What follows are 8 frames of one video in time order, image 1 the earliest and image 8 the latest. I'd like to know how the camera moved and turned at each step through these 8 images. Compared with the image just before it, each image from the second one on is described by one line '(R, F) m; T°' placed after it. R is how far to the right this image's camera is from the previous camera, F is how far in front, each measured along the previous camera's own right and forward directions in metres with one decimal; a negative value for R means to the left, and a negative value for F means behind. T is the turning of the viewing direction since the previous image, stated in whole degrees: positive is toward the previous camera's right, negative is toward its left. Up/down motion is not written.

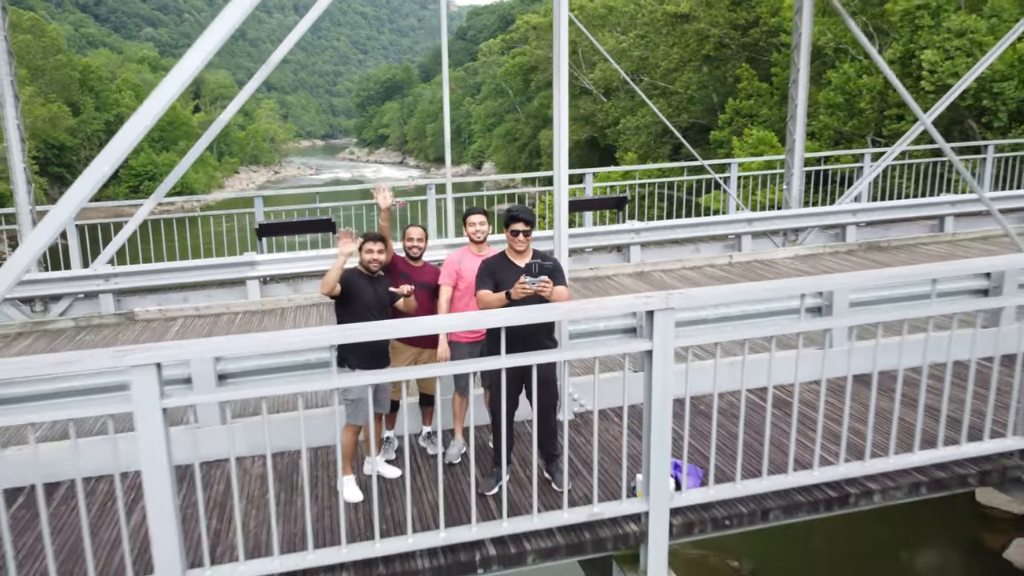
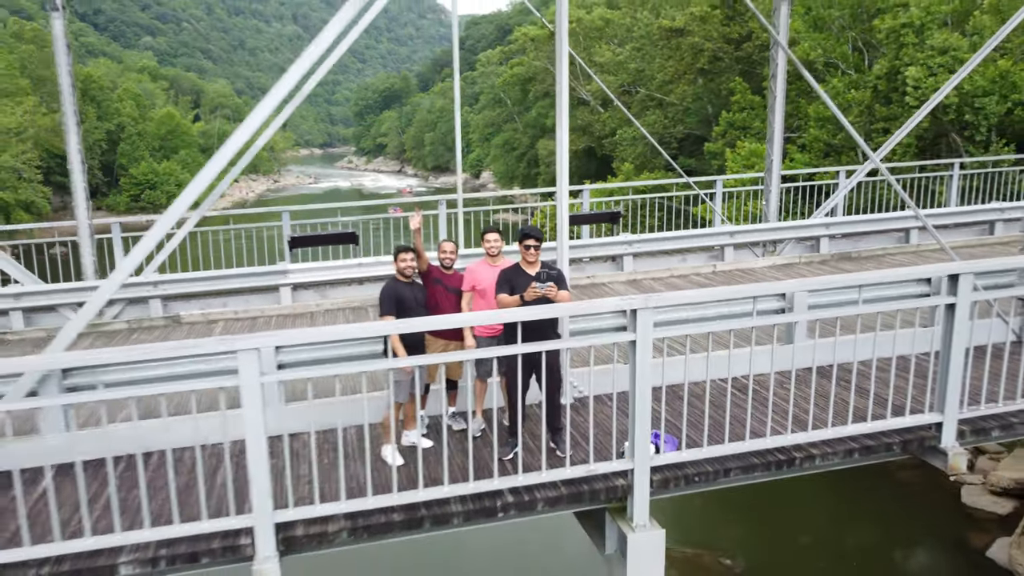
(0.0, -0.5) m; 0°
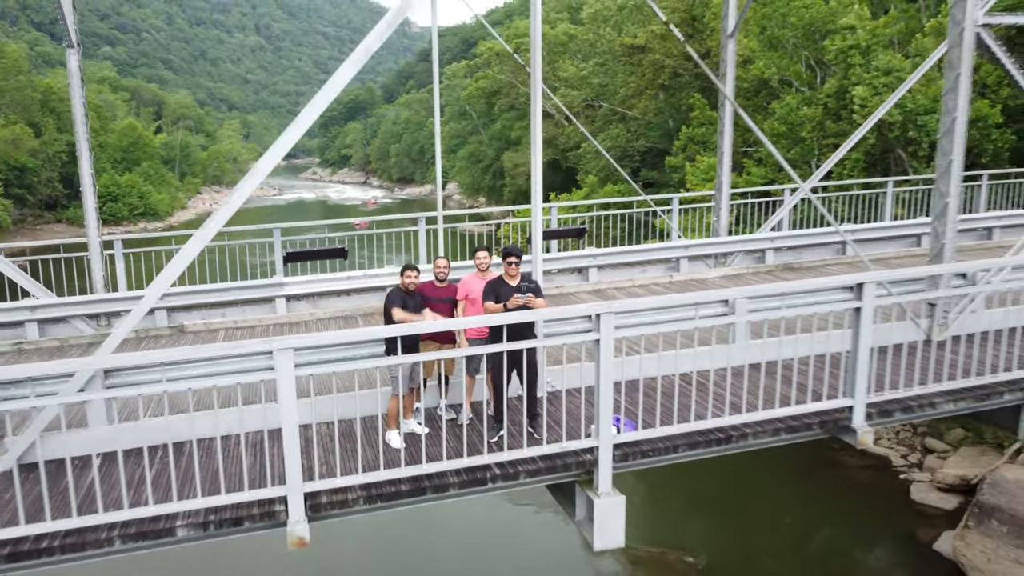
(-0.1, -0.5) m; +2°
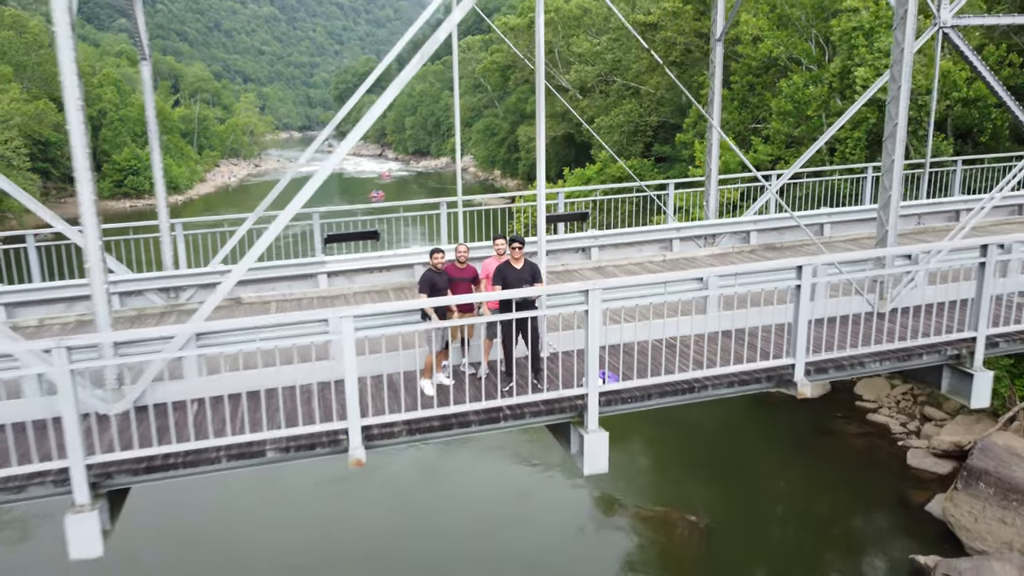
(0.0, -0.8) m; -1°
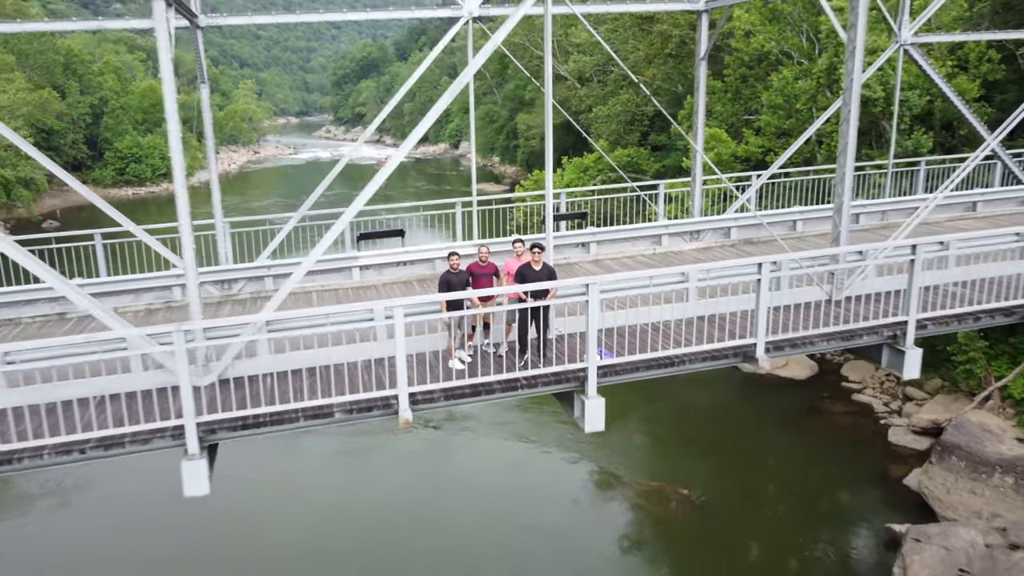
(-0.1, -1.0) m; 0°
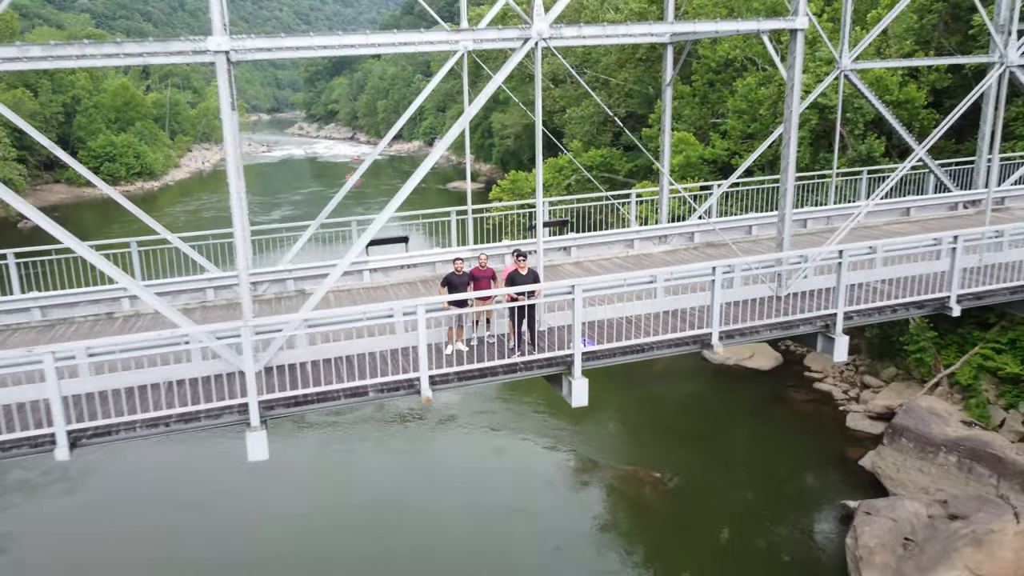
(-0.2, -1.1) m; +2°
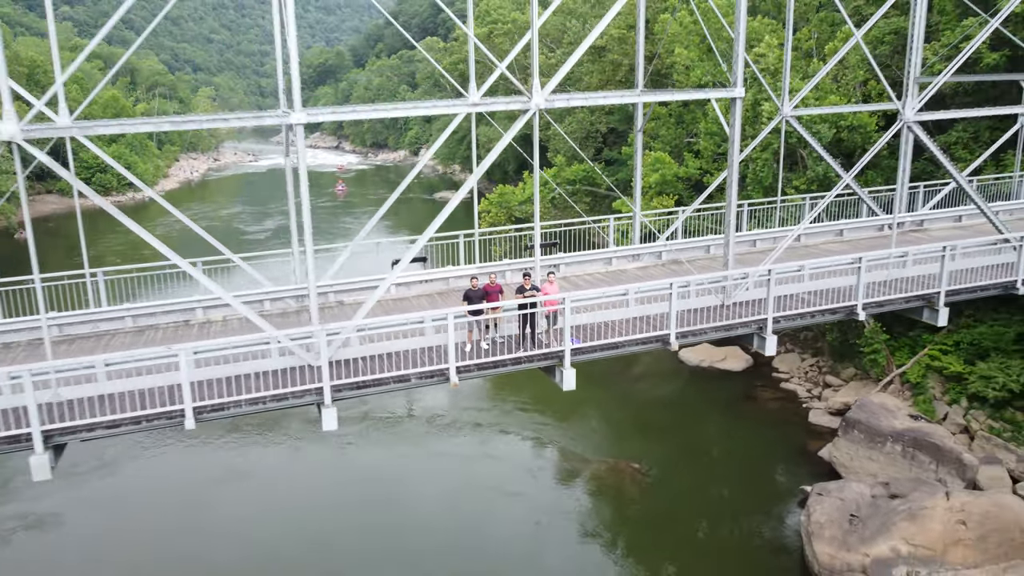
(-0.2, -1.9) m; +1°
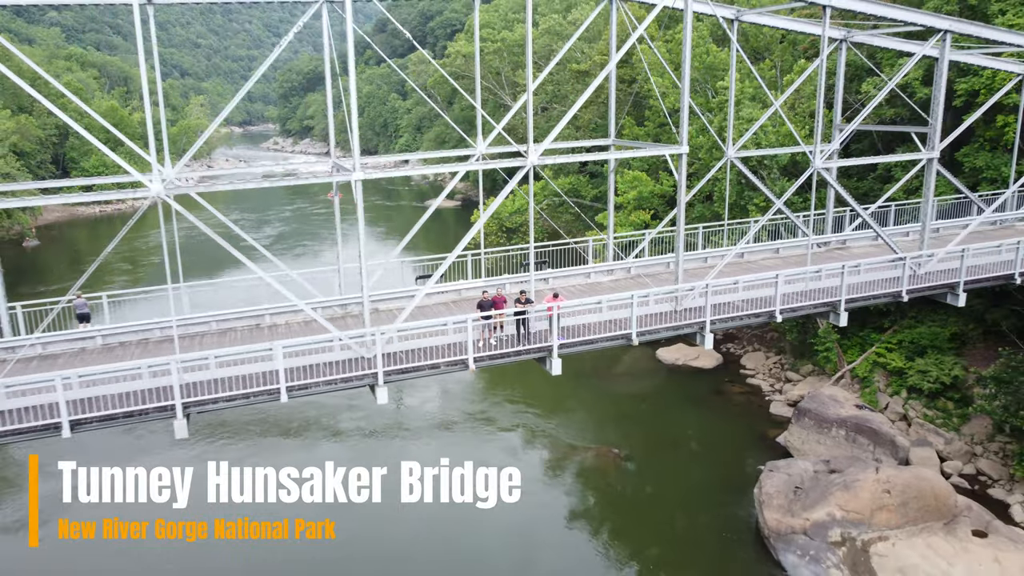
(-0.2, -2.7) m; +1°
